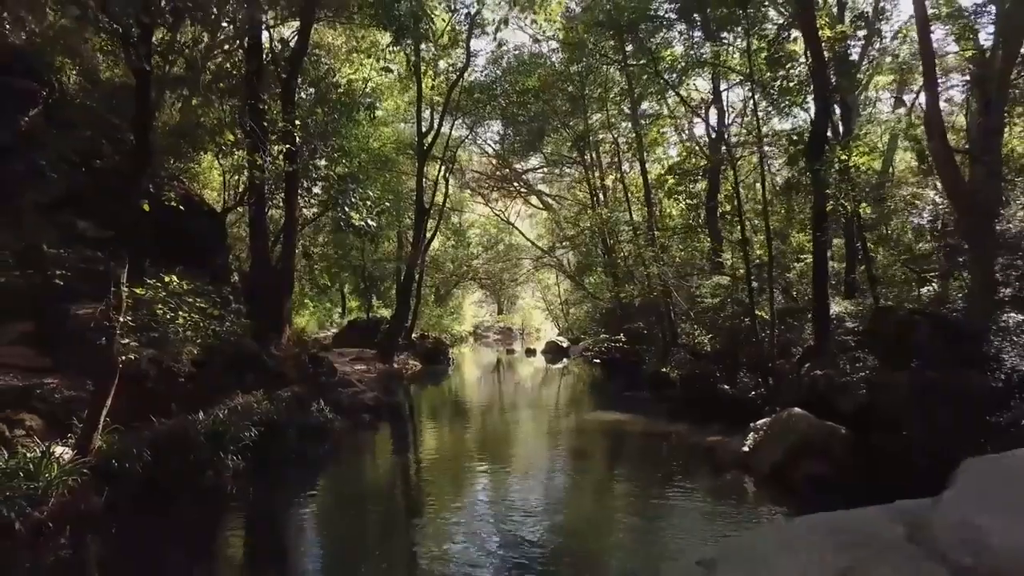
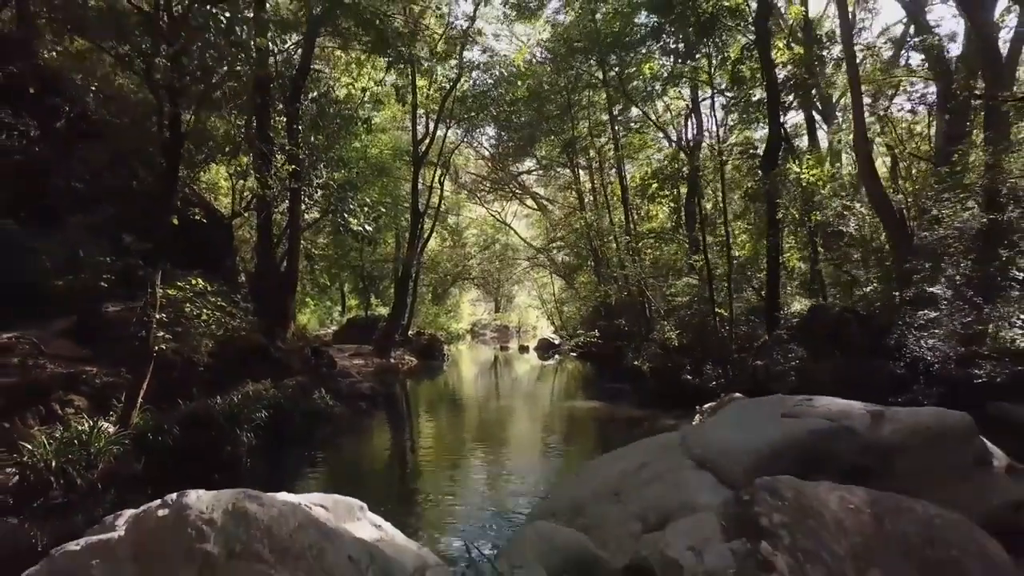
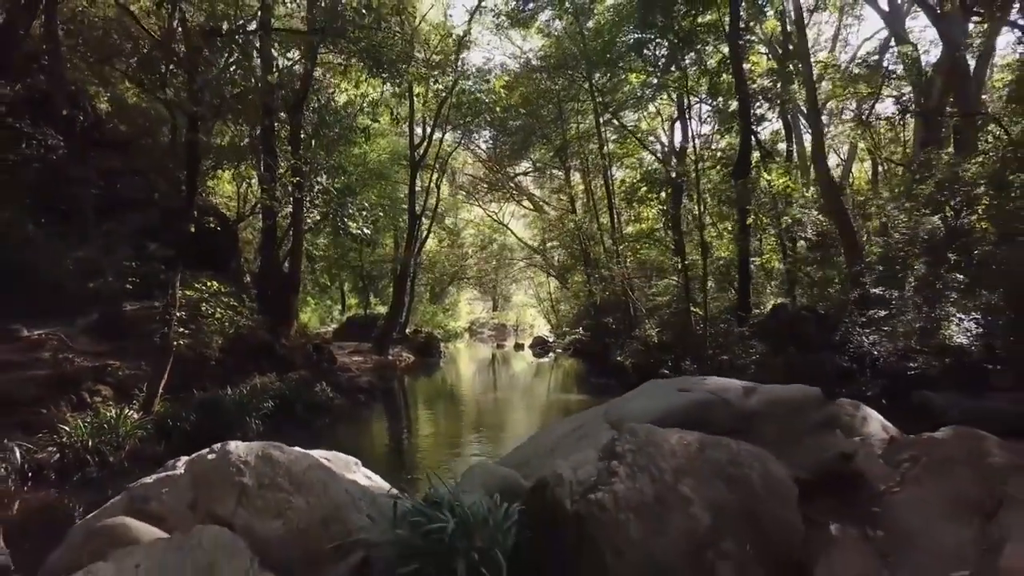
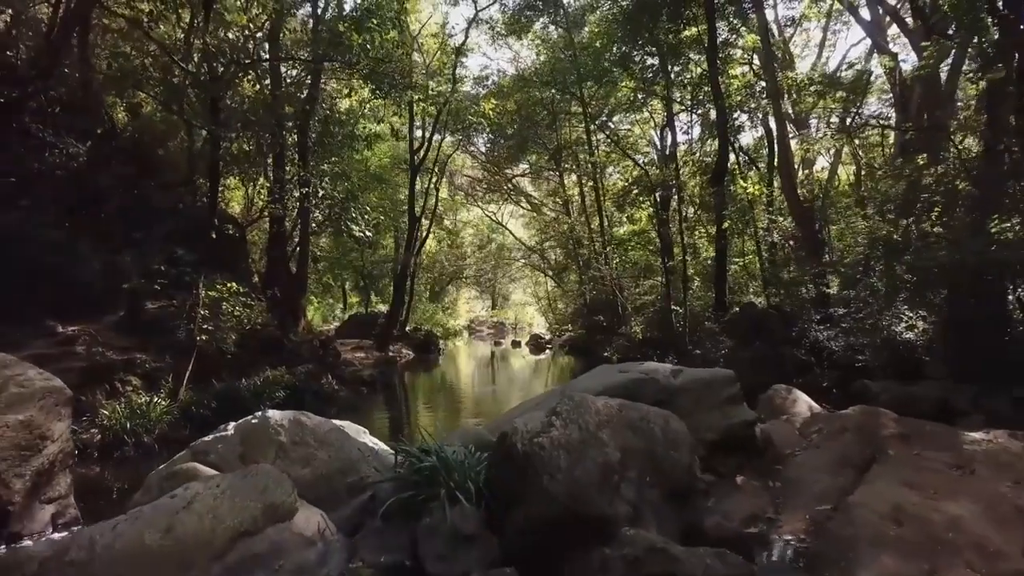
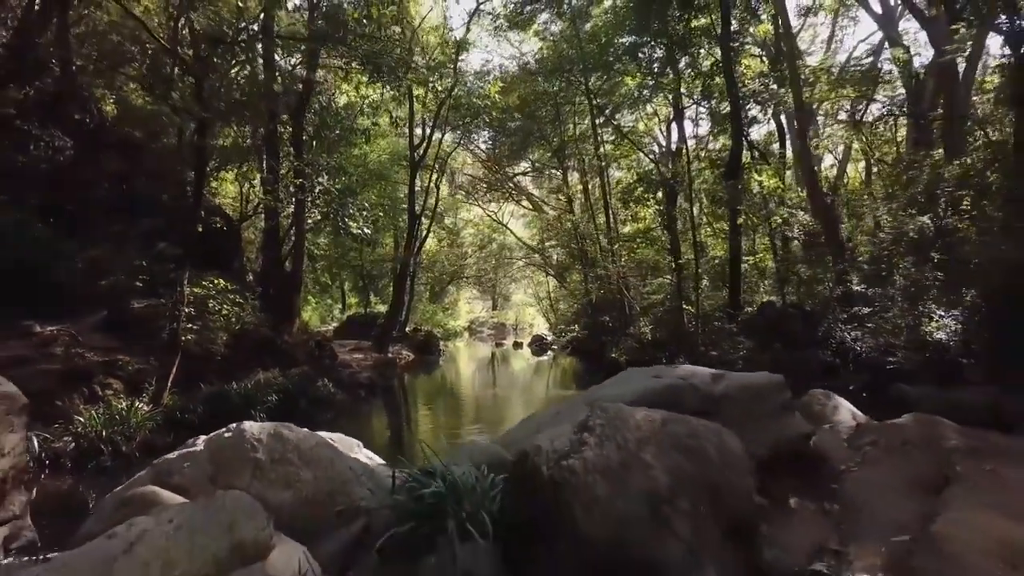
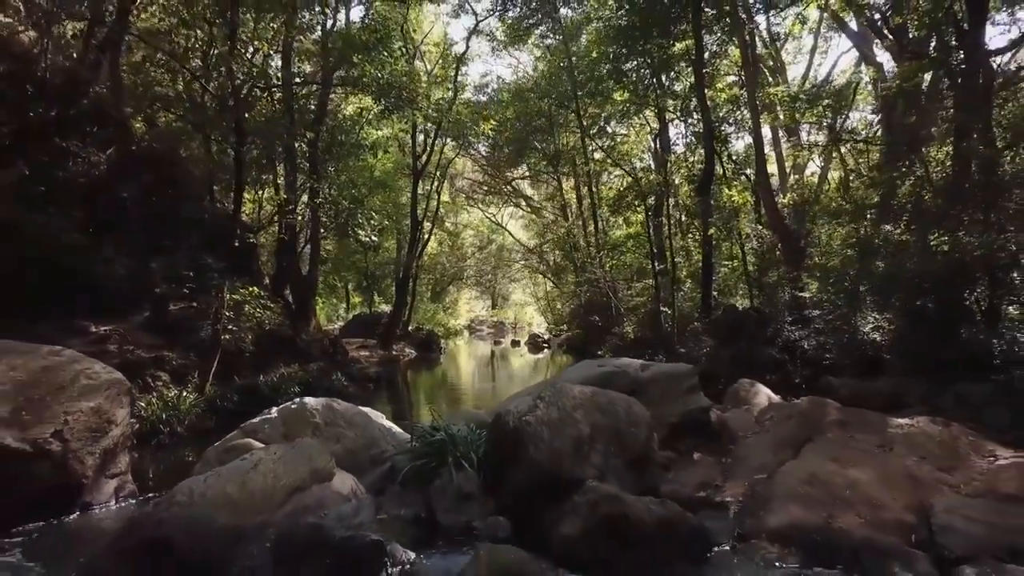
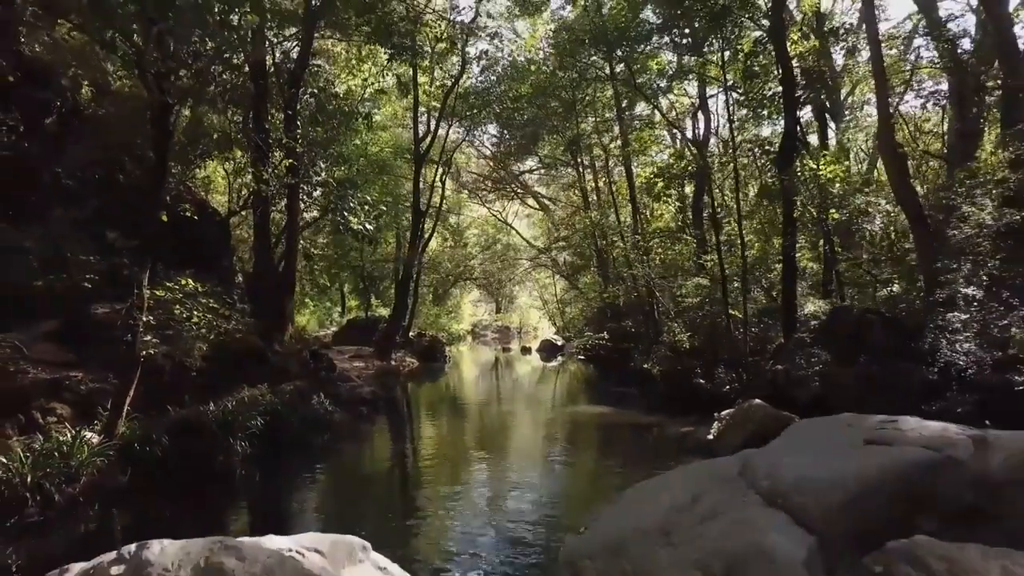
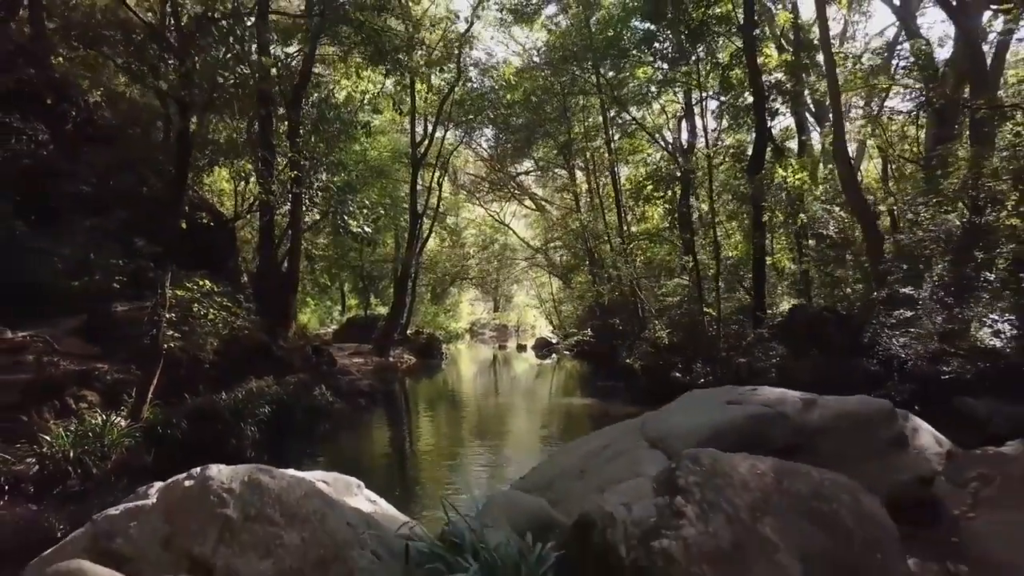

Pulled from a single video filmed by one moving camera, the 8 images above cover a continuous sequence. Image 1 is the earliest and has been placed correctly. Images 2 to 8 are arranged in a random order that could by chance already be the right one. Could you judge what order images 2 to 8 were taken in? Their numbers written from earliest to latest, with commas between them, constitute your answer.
7, 2, 8, 3, 5, 4, 6
